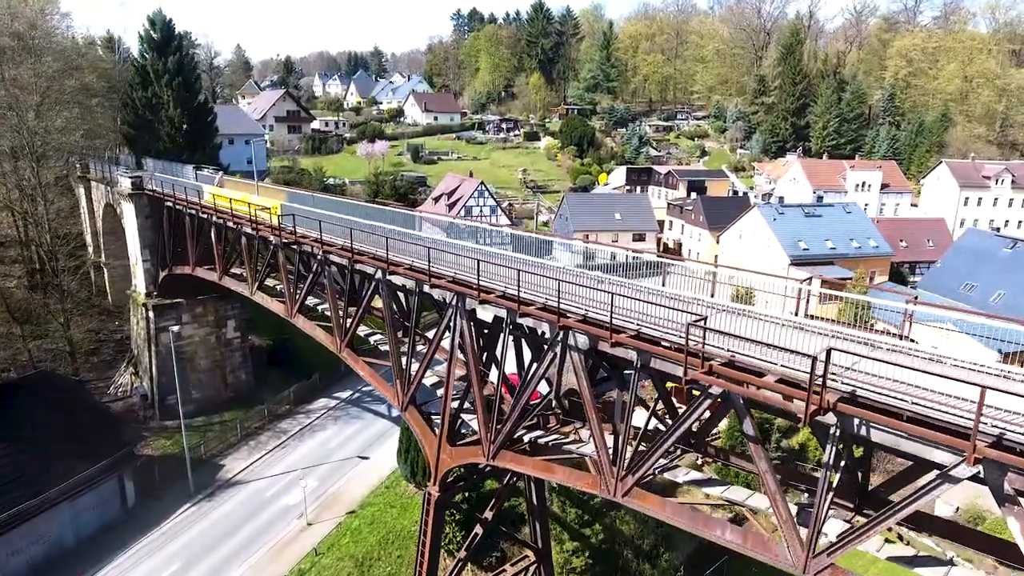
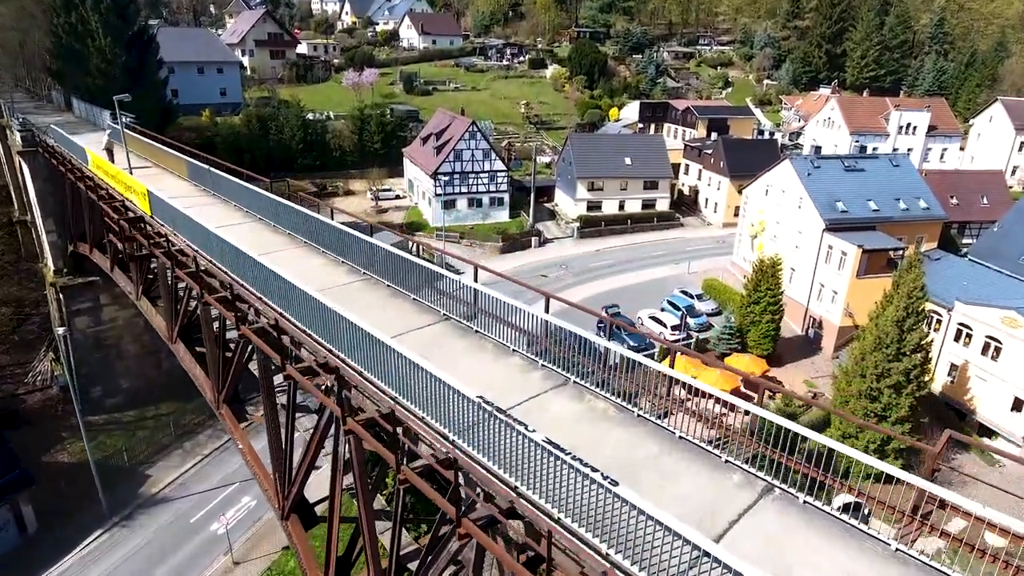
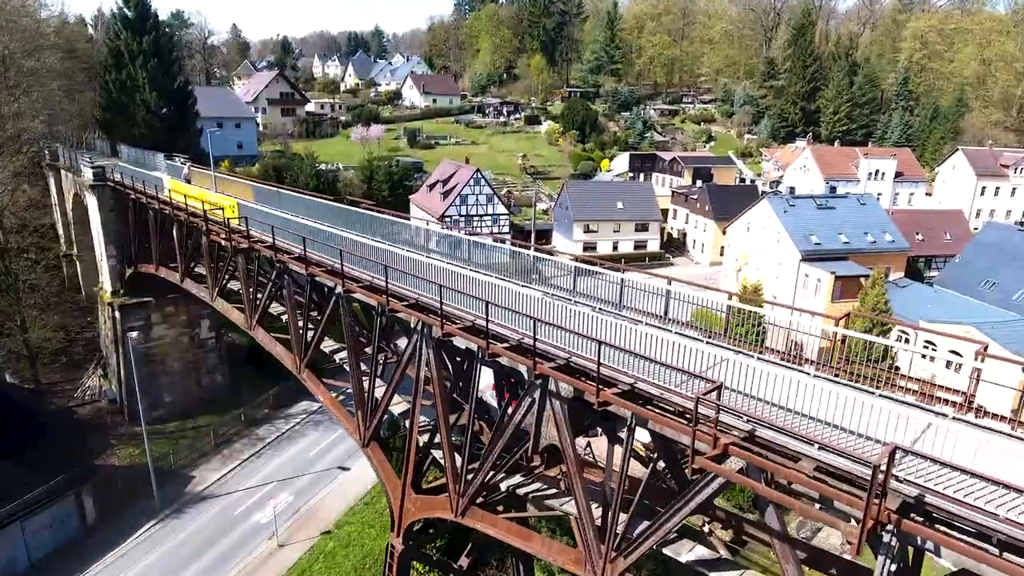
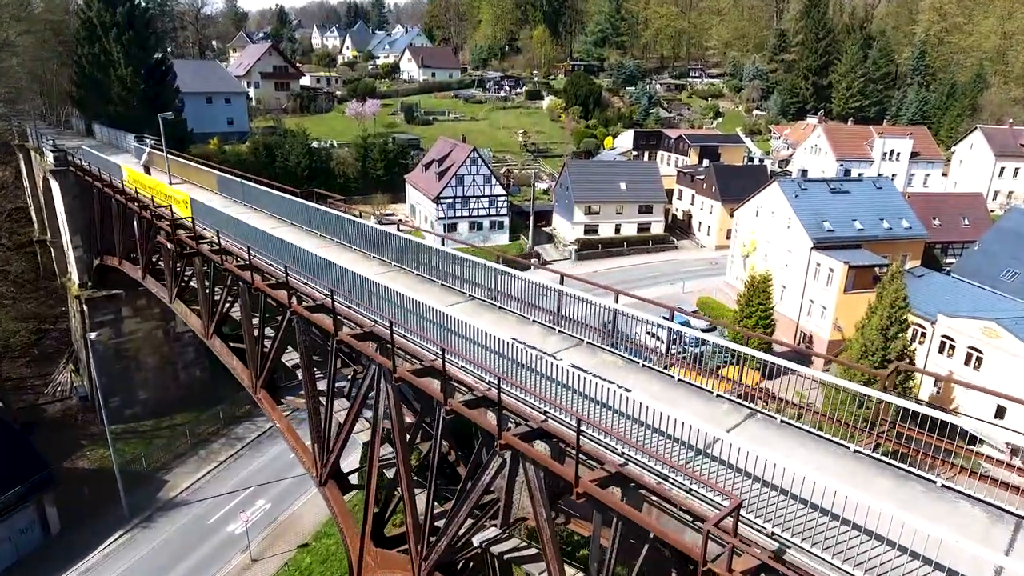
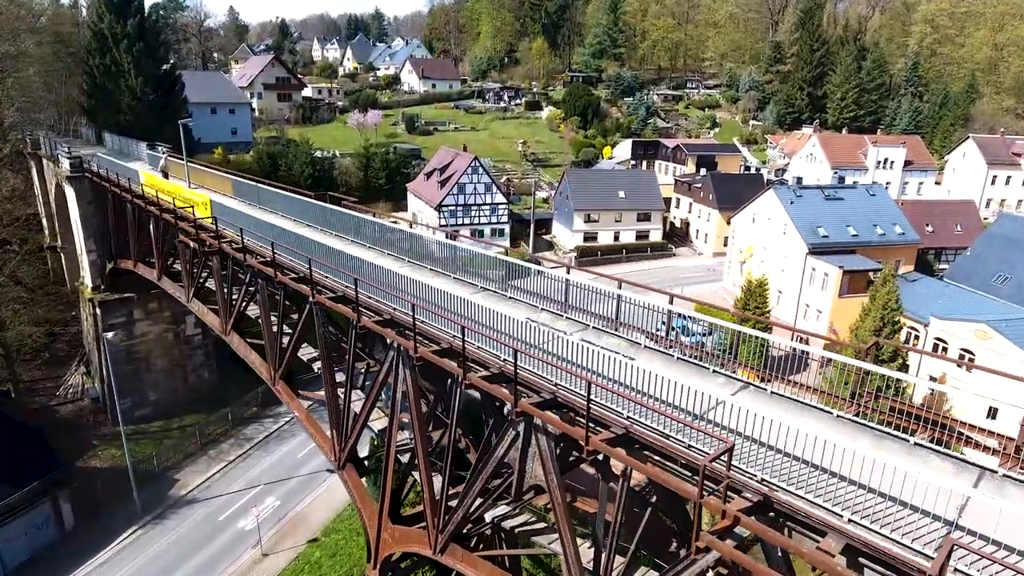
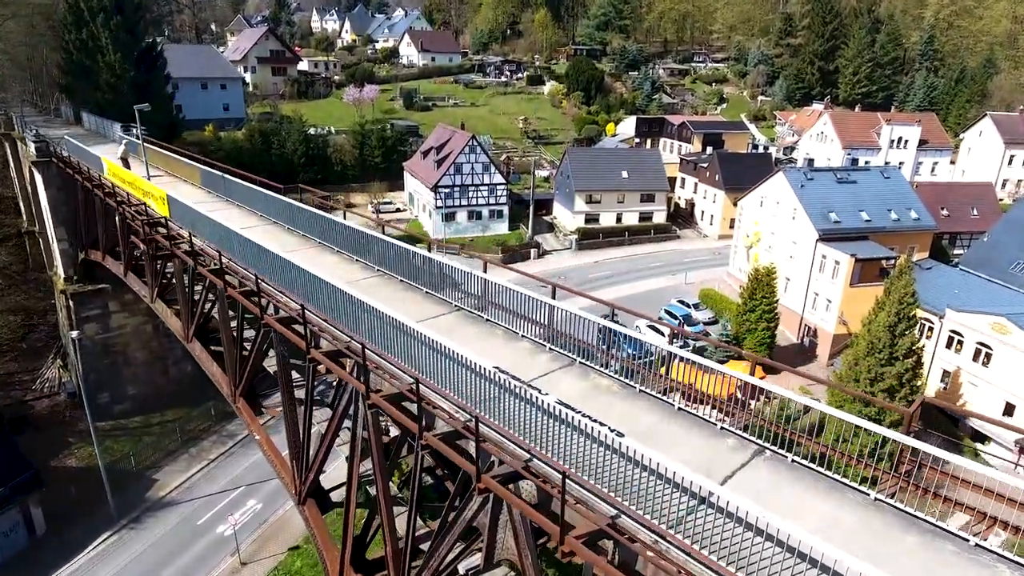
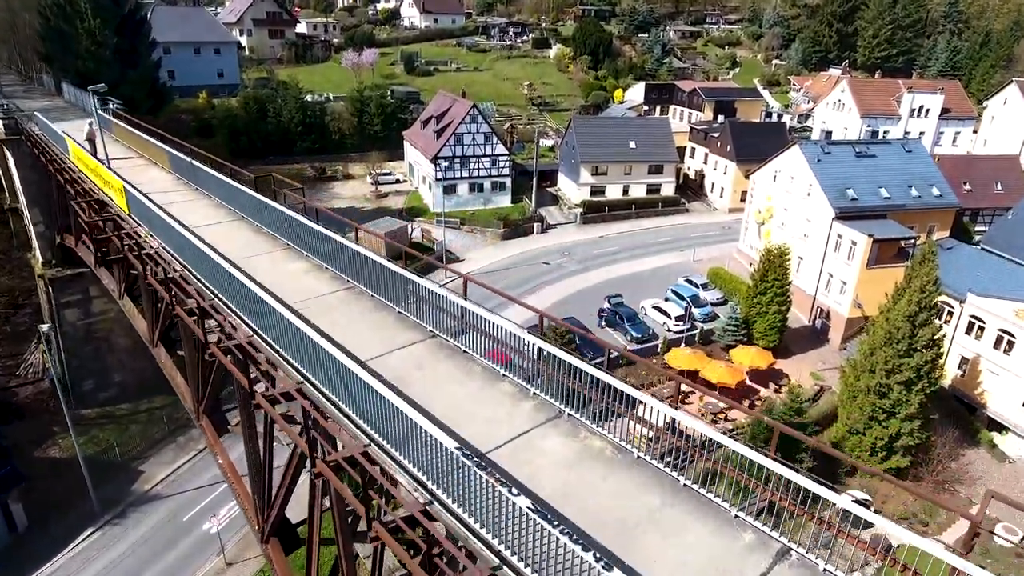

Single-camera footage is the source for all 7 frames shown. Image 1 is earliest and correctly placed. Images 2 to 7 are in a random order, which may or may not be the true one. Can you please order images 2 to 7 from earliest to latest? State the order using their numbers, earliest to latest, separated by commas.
3, 5, 4, 6, 2, 7
